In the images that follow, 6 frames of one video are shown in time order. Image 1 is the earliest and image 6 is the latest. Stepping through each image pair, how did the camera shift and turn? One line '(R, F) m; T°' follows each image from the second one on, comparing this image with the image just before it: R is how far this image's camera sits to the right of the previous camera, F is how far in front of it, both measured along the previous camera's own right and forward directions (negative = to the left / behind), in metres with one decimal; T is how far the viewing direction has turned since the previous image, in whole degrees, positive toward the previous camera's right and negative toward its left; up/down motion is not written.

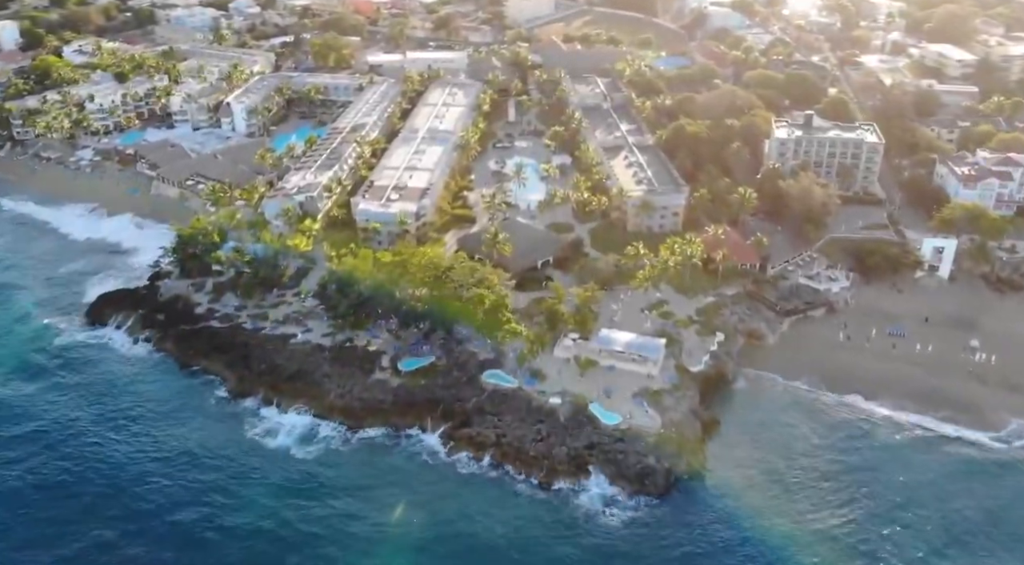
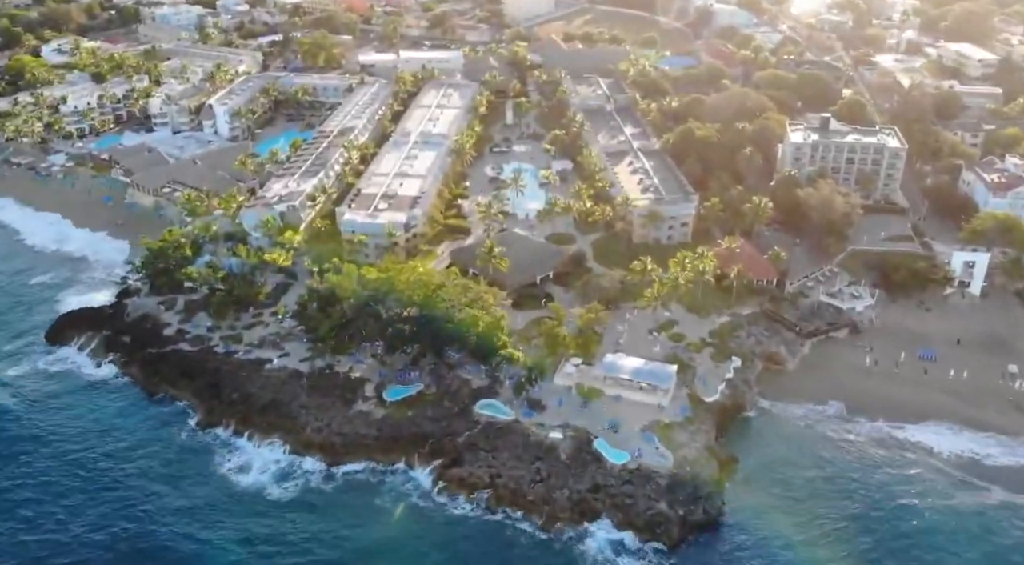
(+0.3, +6.6) m; 0°
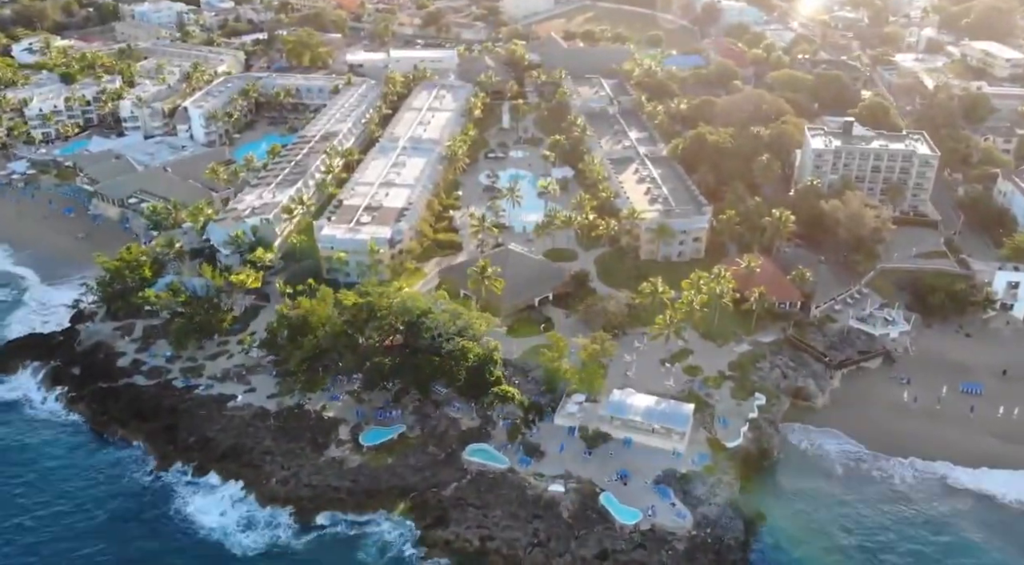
(+0.4, +8.0) m; 0°
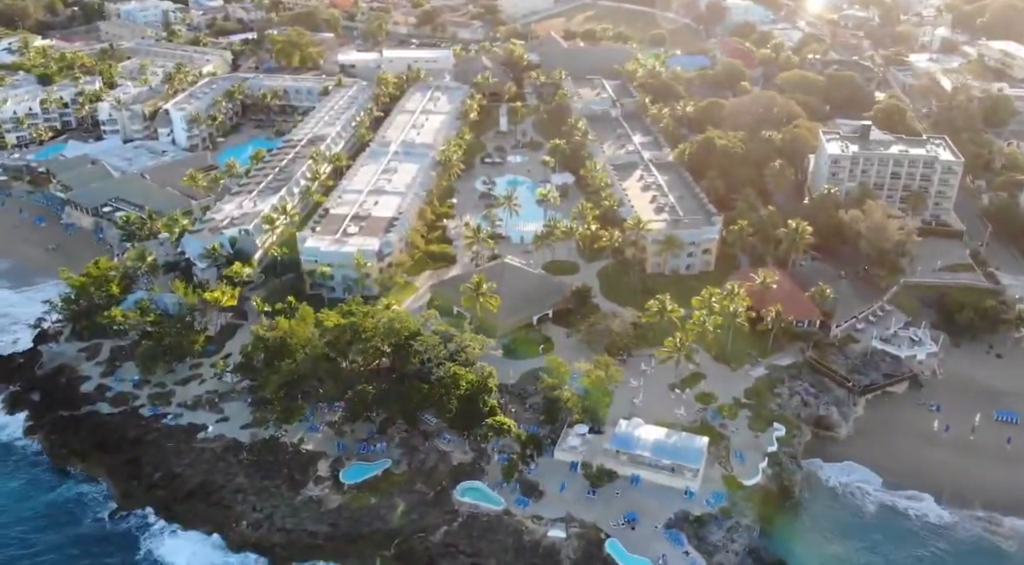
(+0.2, +5.3) m; 0°
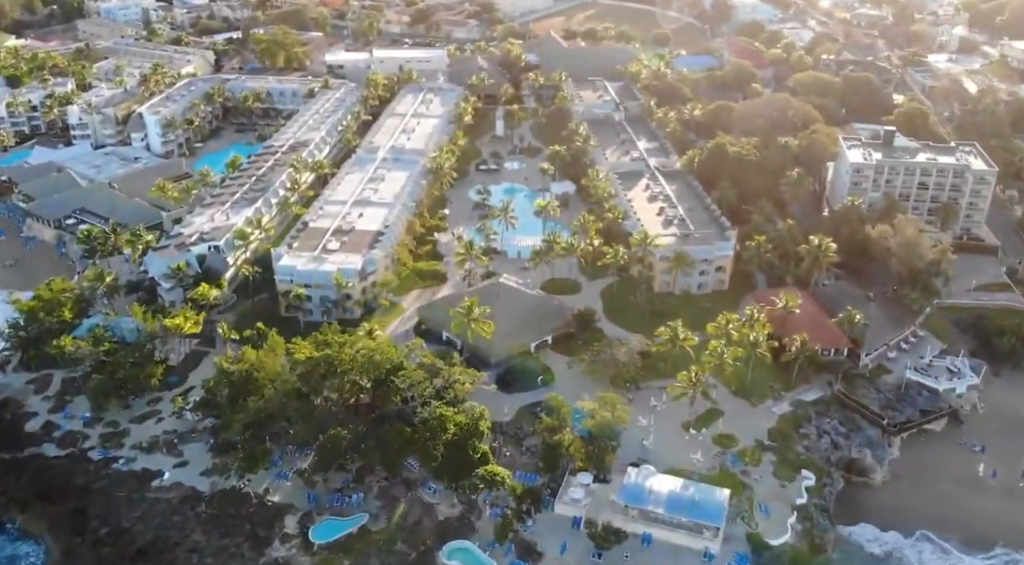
(+0.3, +6.5) m; 0°
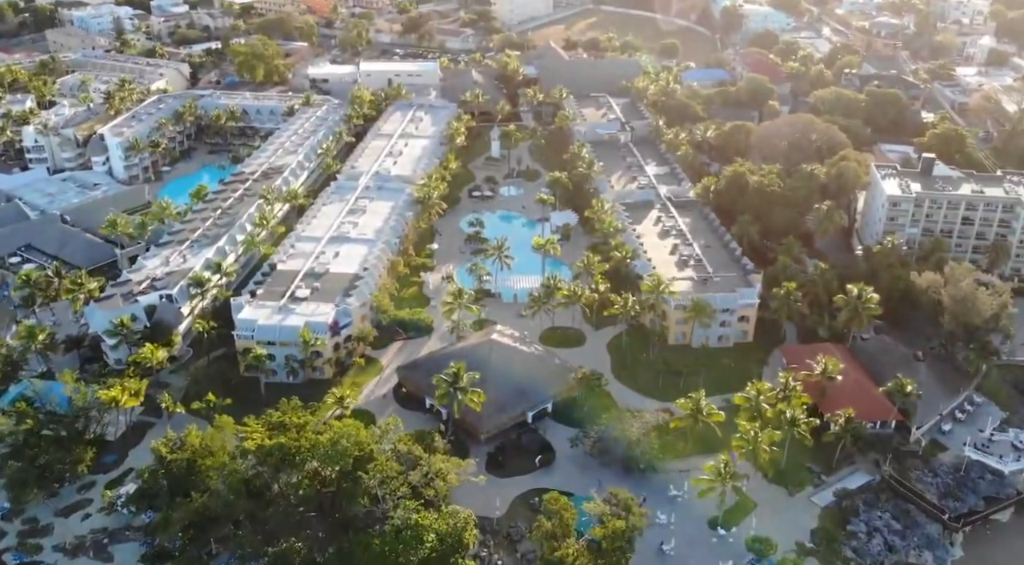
(+0.4, +8.5) m; 0°
